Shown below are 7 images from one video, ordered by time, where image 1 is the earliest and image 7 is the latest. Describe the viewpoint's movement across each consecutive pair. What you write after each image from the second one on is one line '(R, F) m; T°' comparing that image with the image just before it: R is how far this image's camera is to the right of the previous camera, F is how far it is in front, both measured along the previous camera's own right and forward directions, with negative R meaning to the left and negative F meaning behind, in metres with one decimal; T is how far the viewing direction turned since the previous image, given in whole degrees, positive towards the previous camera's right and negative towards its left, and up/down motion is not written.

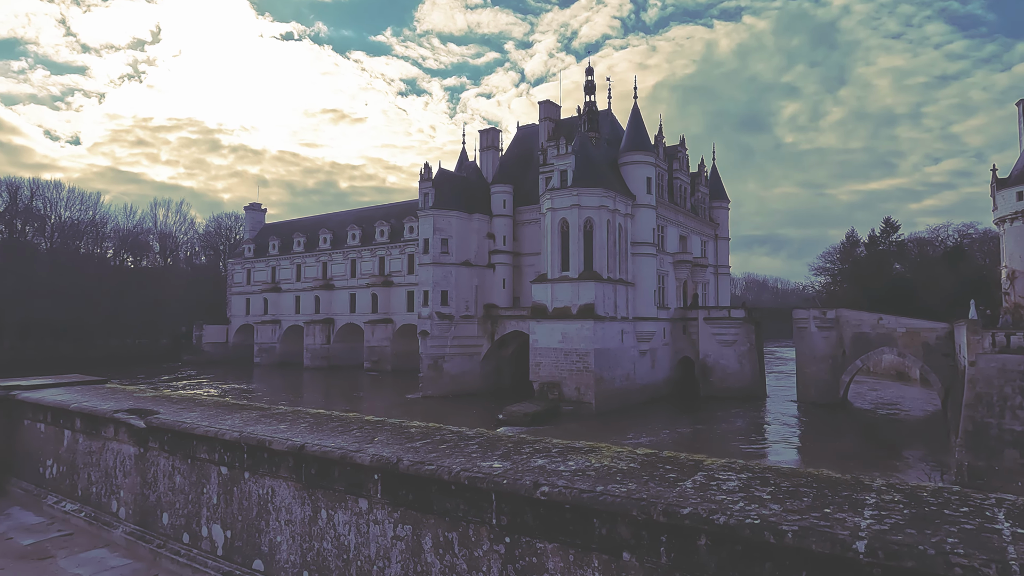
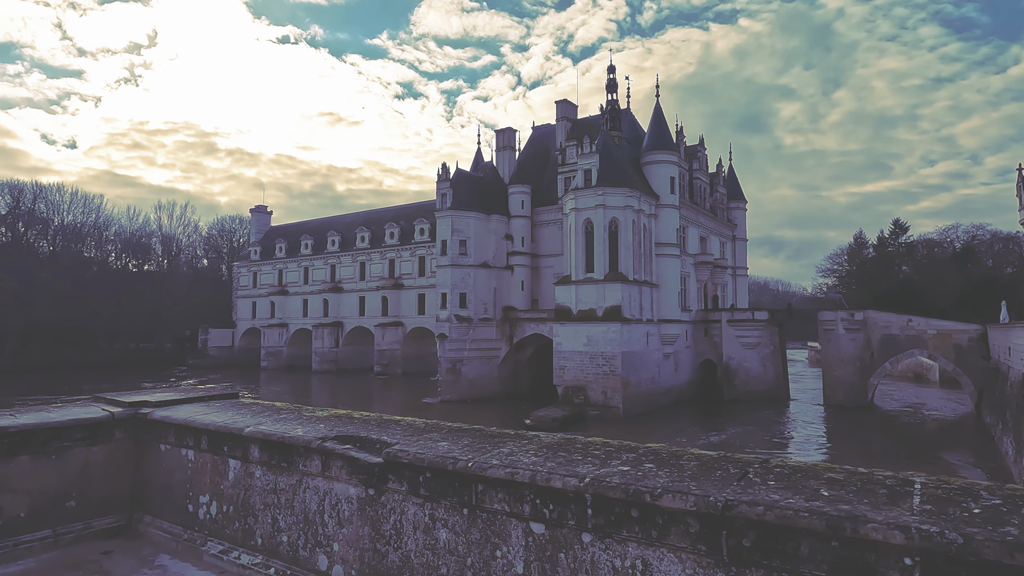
(-1.4, +0.6) m; +1°
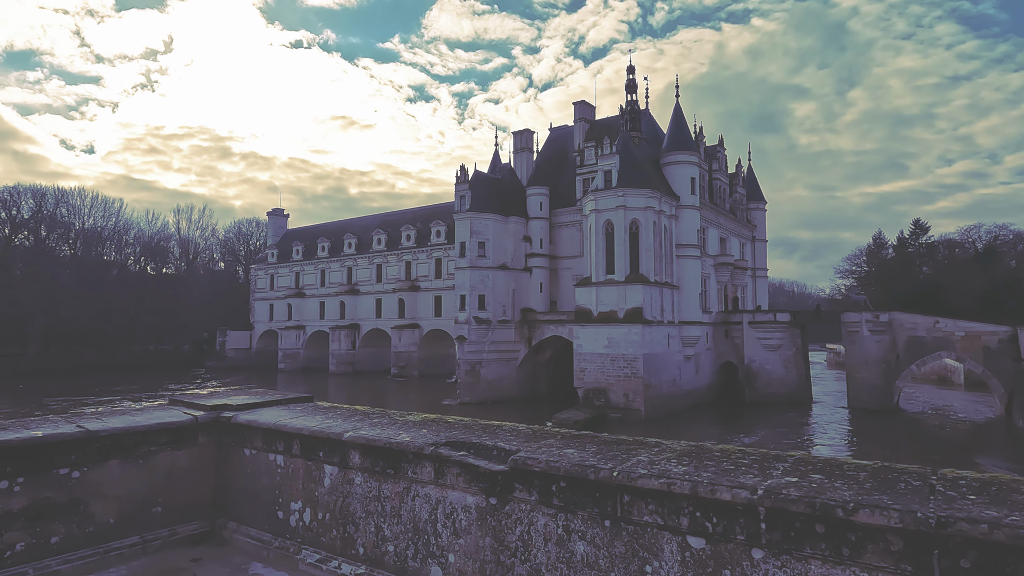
(-0.5, +0.1) m; -1°
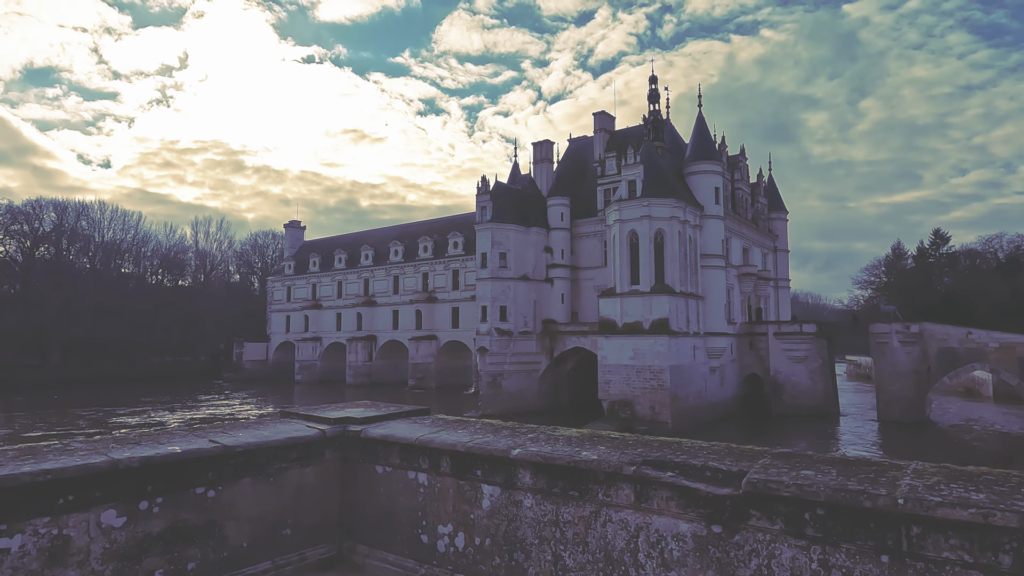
(-0.8, +0.2) m; -1°
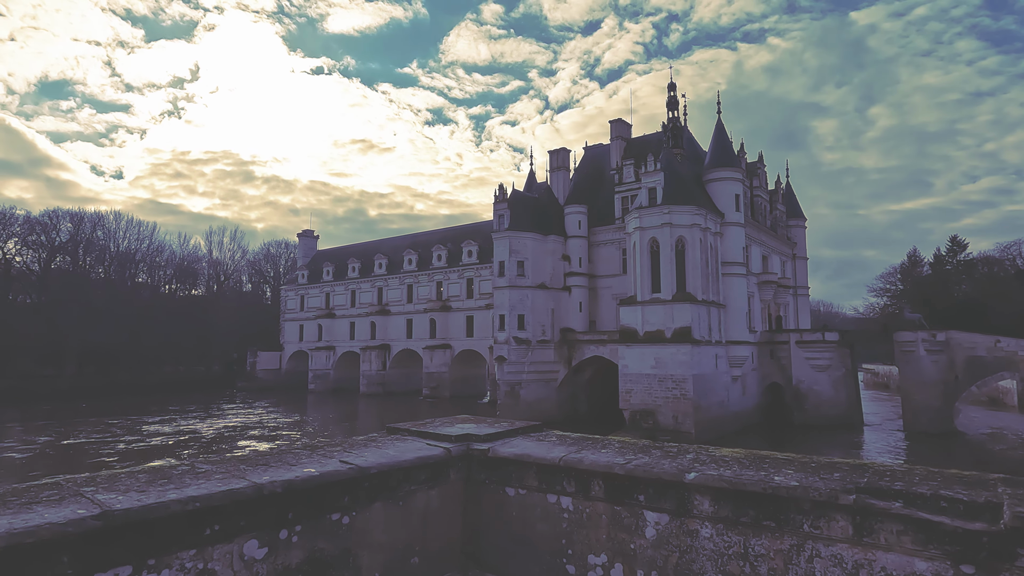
(-0.7, +0.2) m; -1°
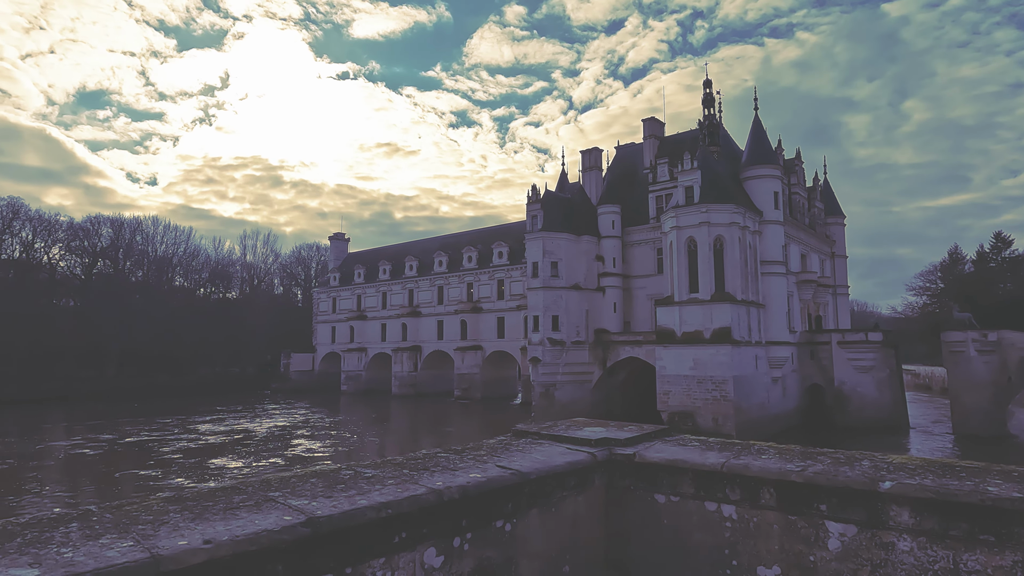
(-0.6, +0.1) m; -2°
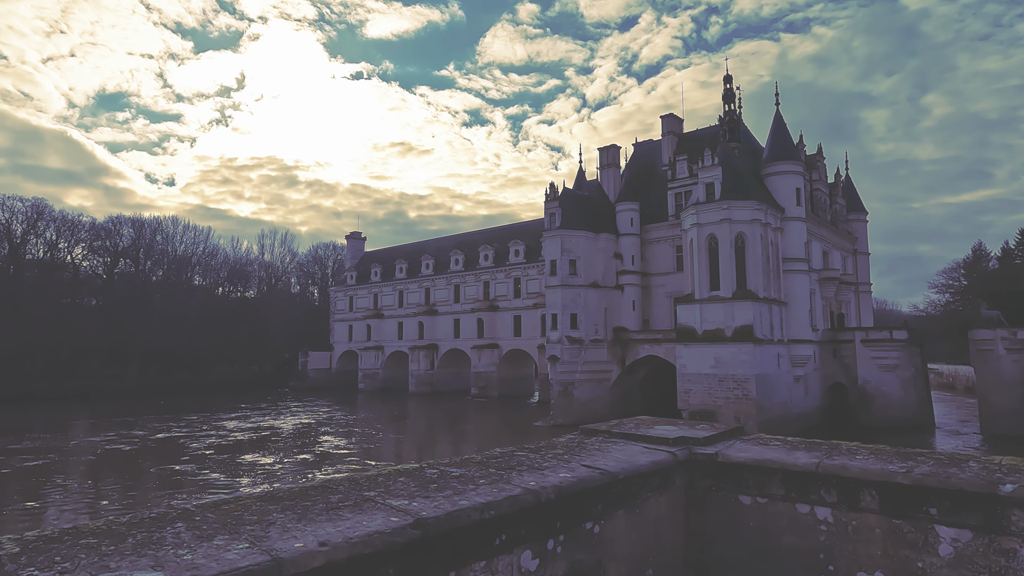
(-0.3, +0.1) m; -1°
